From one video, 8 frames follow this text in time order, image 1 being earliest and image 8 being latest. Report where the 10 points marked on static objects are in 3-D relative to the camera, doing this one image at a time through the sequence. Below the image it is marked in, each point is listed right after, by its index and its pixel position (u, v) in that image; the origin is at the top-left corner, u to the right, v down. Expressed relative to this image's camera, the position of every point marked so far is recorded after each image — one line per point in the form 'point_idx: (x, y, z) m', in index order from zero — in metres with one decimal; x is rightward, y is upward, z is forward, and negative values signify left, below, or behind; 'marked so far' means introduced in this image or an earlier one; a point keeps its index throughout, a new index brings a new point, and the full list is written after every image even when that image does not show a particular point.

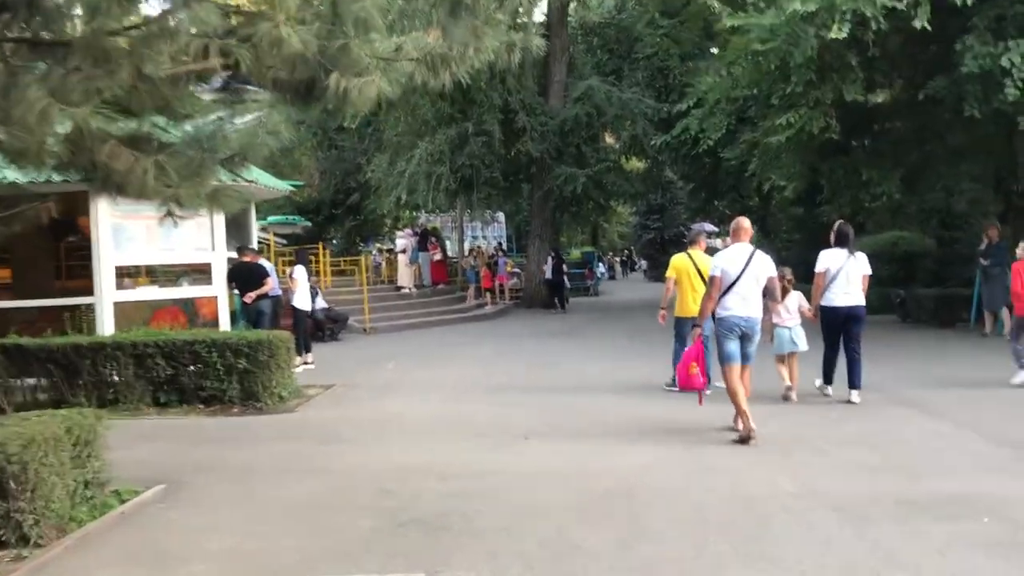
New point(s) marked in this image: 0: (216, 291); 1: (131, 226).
0: (-3.7, 0.0, +12.3) m
1: (-4.5, +0.7, +11.6) m
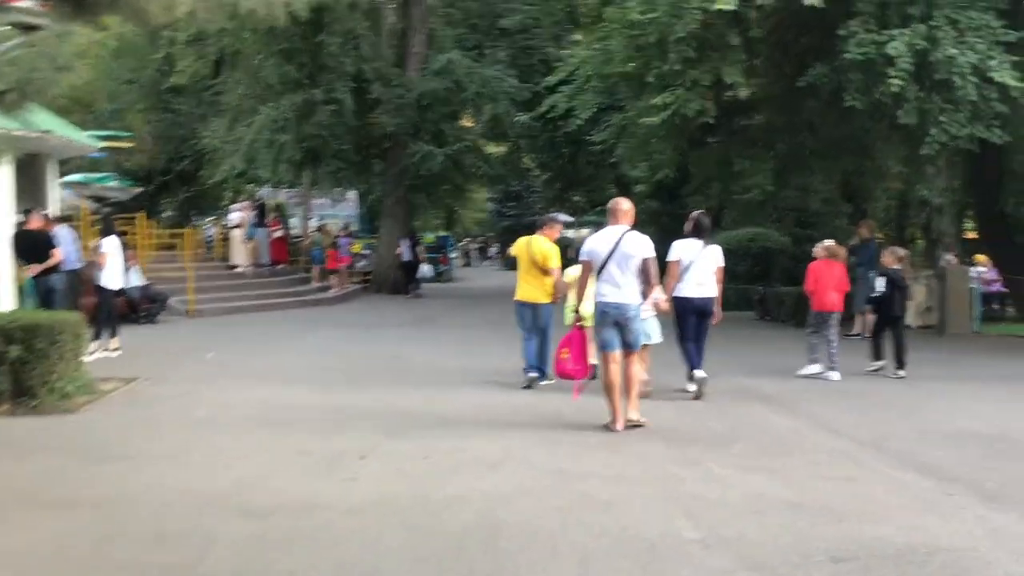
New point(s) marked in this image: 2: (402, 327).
0: (-5.4, +0.3, +10.3) m
1: (-6.0, +1.1, +9.4) m
2: (-1.8, -0.6, +16.1) m
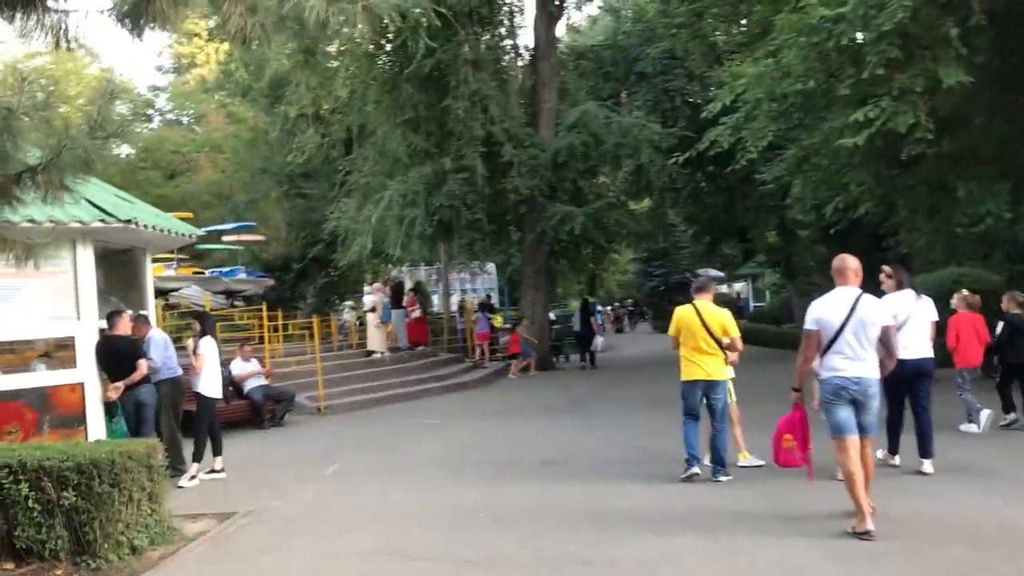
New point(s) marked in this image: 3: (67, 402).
0: (-3.9, -0.8, +8.8) m
1: (-4.7, 0.0, +8.1) m
2: (+0.6, -1.8, +14.0) m
3: (-4.0, -1.0, +8.7) m
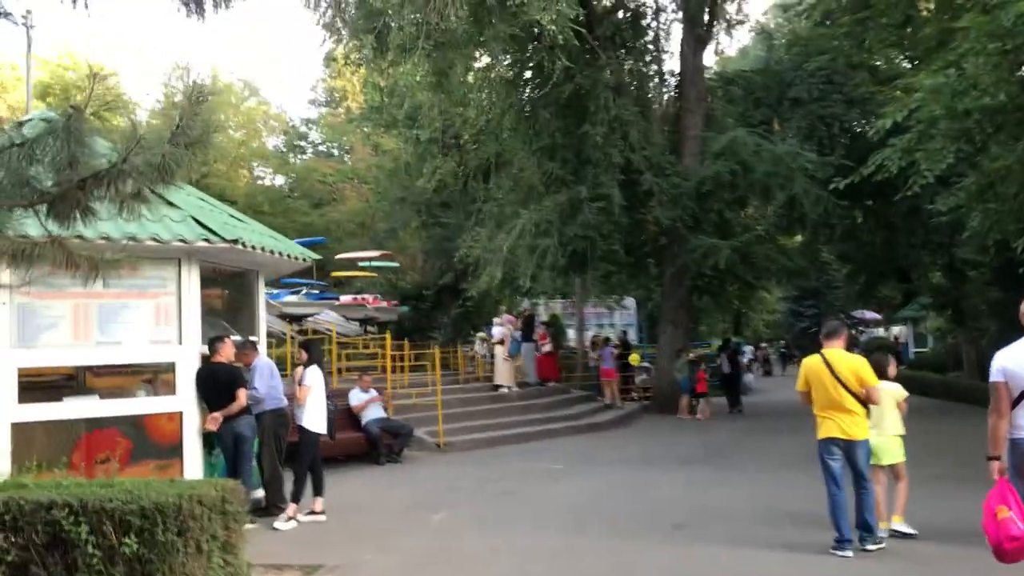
0: (-2.8, -1.0, +8.3) m
1: (-3.7, -0.2, +7.8) m
2: (+2.3, -2.3, +12.7) m
3: (-2.9, -1.2, +8.2) m
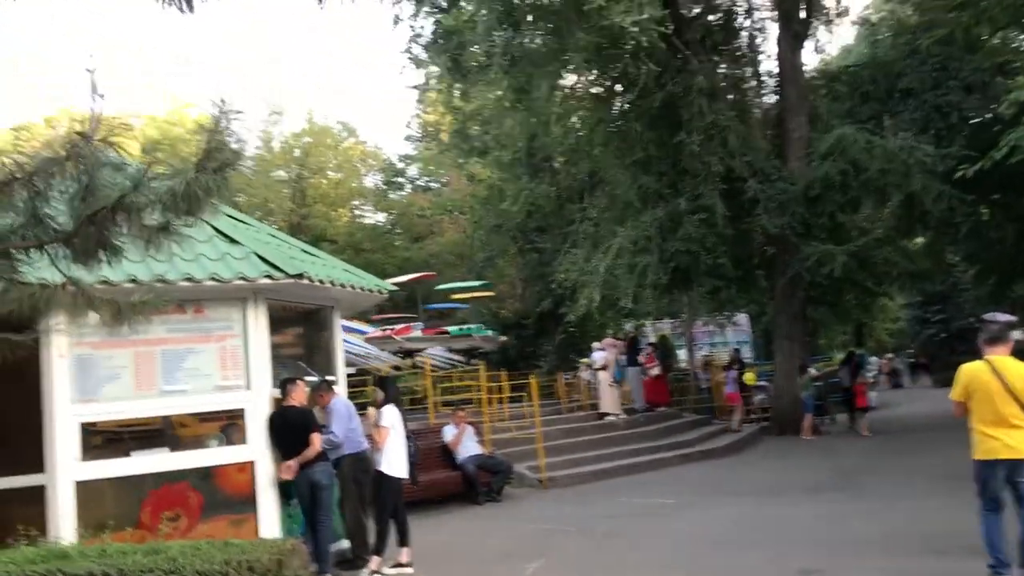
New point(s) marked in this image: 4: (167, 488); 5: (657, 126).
0: (-2.1, -1.3, +7.8) m
1: (-3.0, -0.5, +7.3) m
2: (+3.6, -2.4, +11.6) m
3: (-2.2, -1.5, +7.7) m
4: (-2.6, -1.5, +7.4) m
5: (+2.8, +3.1, +18.5) m
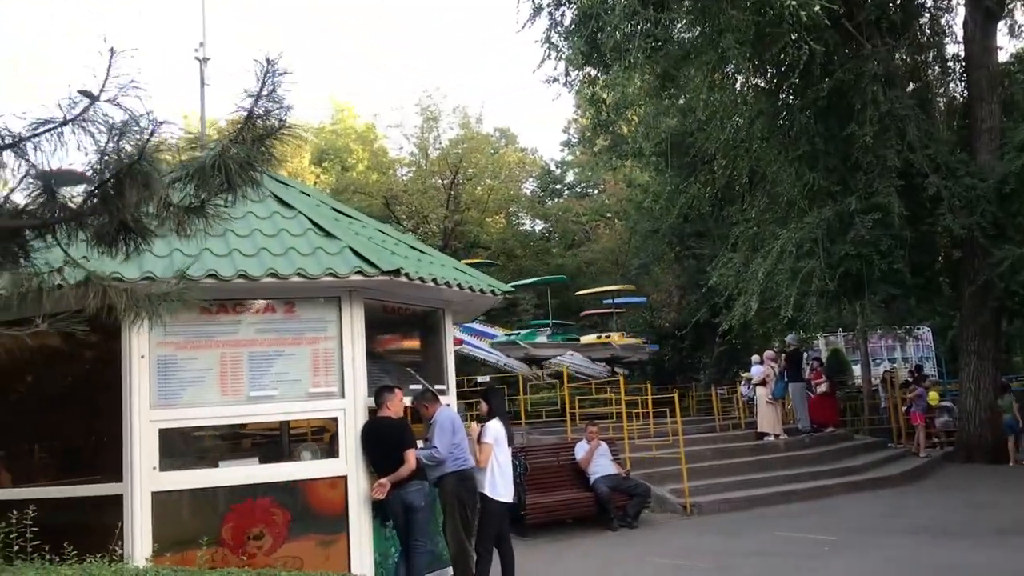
0: (-1.2, -1.3, +7.1) m
1: (-2.2, -0.5, +6.8) m
2: (+5.0, -2.5, +9.8) m
3: (-1.3, -1.5, +7.0) m
4: (-1.8, -1.5, +6.8) m
5: (+5.4, +3.0, +16.9) m
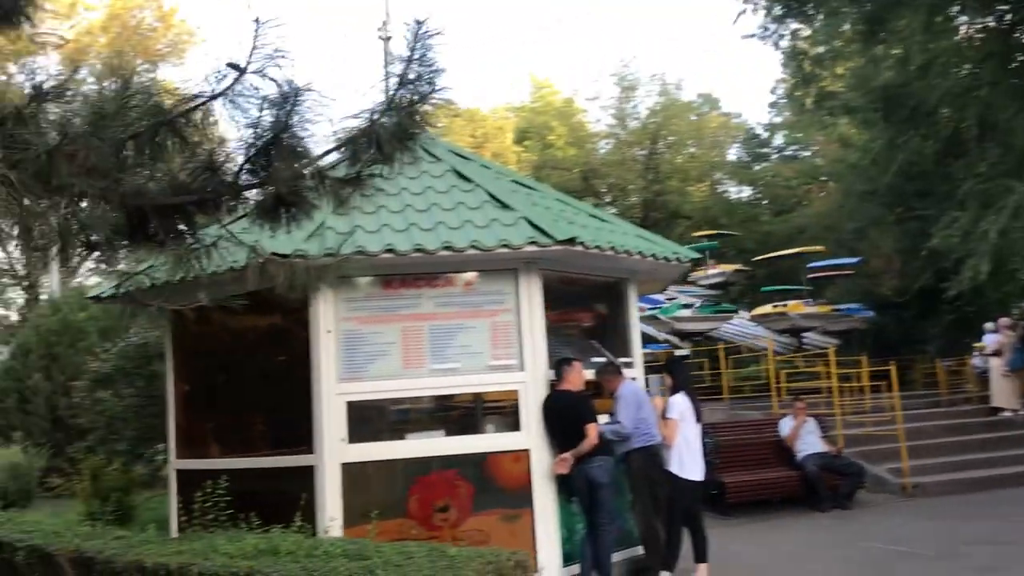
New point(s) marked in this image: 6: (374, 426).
0: (+0.1, -1.1, +6.9) m
1: (-0.9, -0.3, +6.9) m
2: (+6.8, -2.0, +8.3) m
3: (0.0, -1.3, +6.9) m
4: (-0.5, -1.3, +6.8) m
5: (+8.5, +3.6, +15.0) m
6: (-1.0, -1.0, +6.8) m
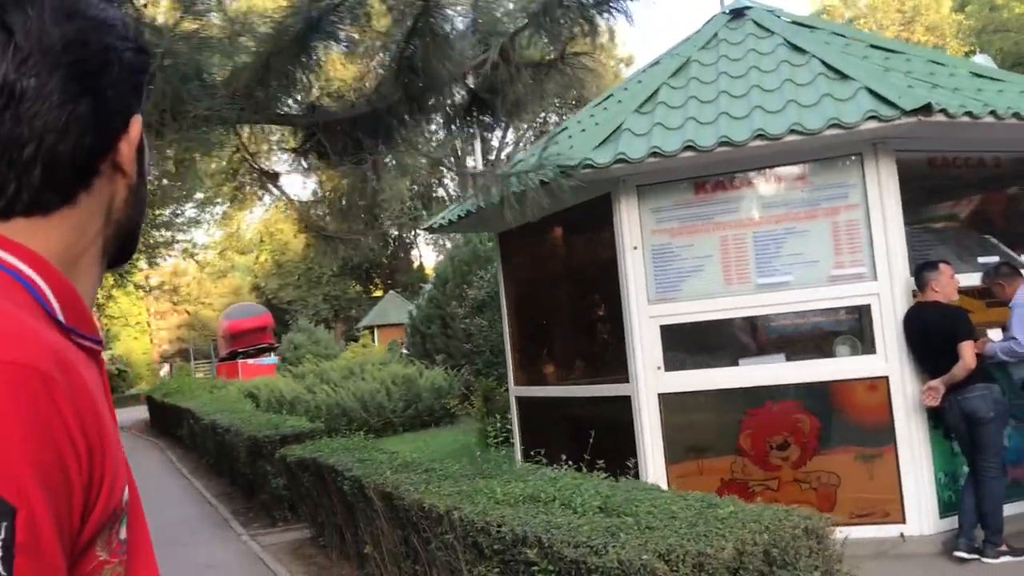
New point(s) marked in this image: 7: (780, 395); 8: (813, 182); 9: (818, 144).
0: (+2.2, -0.5, +5.6) m
1: (+1.1, +0.3, +6.0) m
2: (+8.9, -0.9, +4.0) m
3: (+2.1, -0.7, +5.7) m
4: (+1.6, -0.7, +5.8) m
5: (+12.8, +5.5, +8.9) m
6: (+1.1, -0.4, +6.0) m
7: (+1.6, -0.6, +5.8) m
8: (+1.8, +0.6, +5.8) m
9: (+1.8, +0.8, +5.6) m
